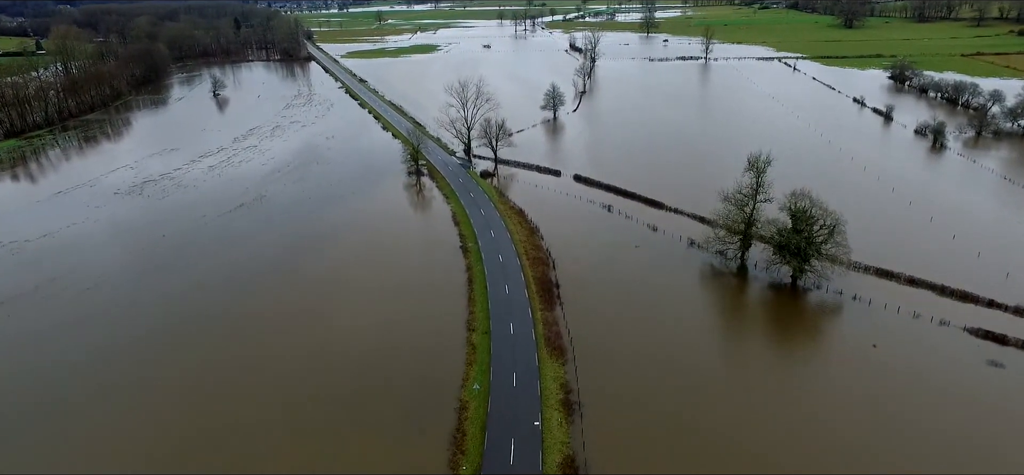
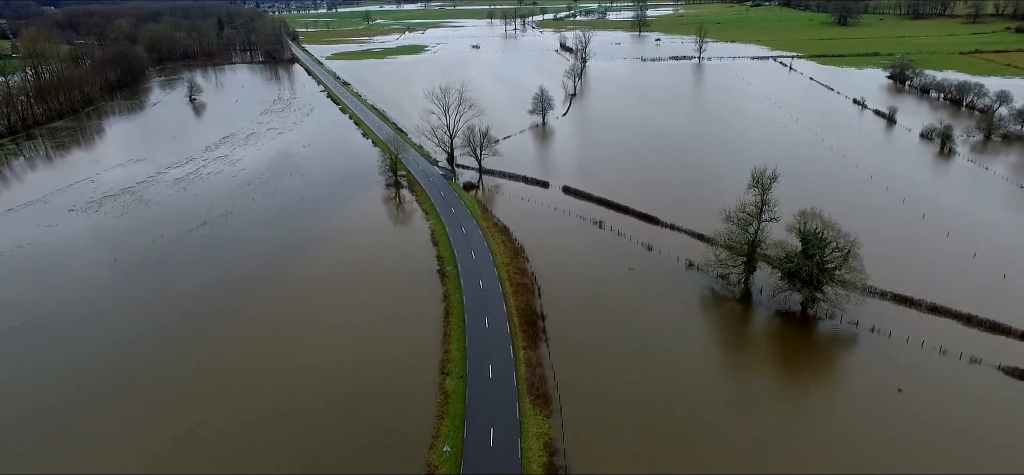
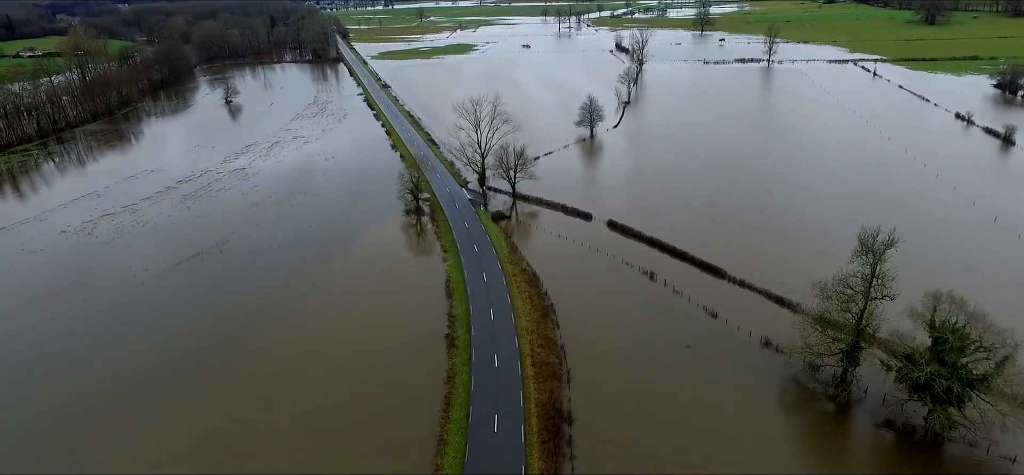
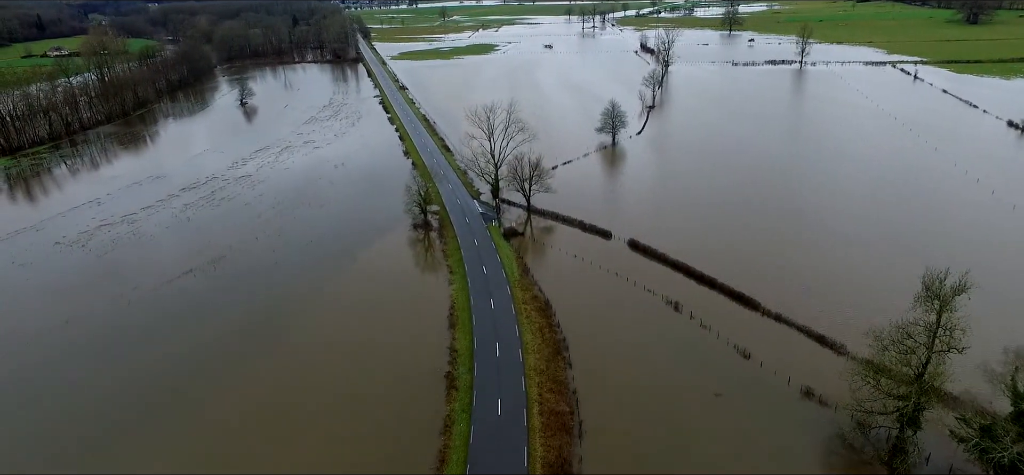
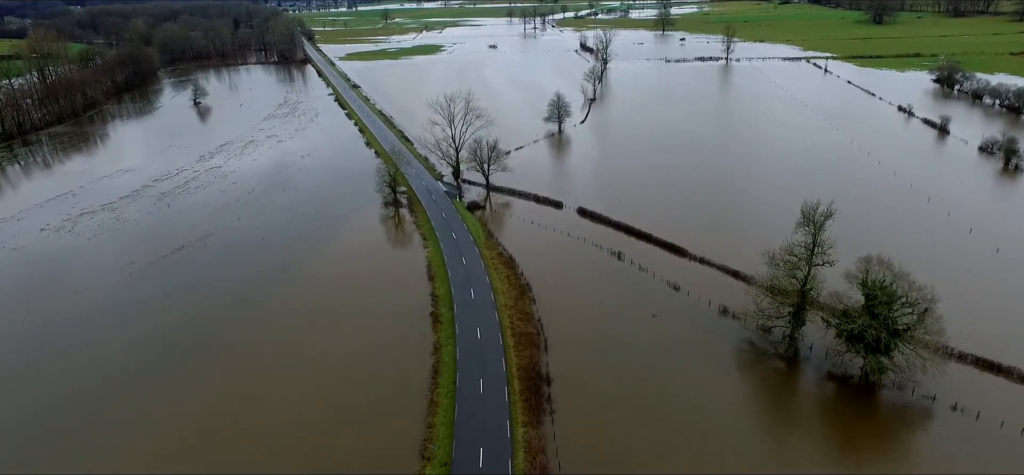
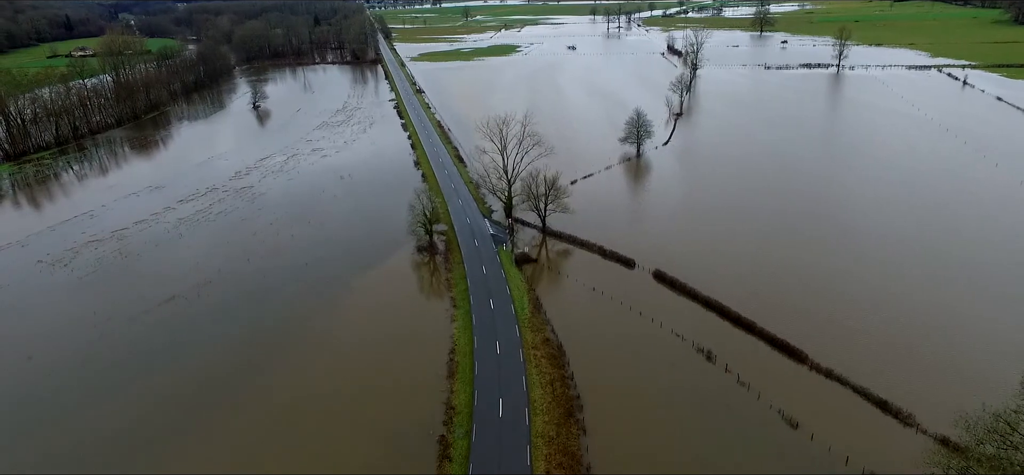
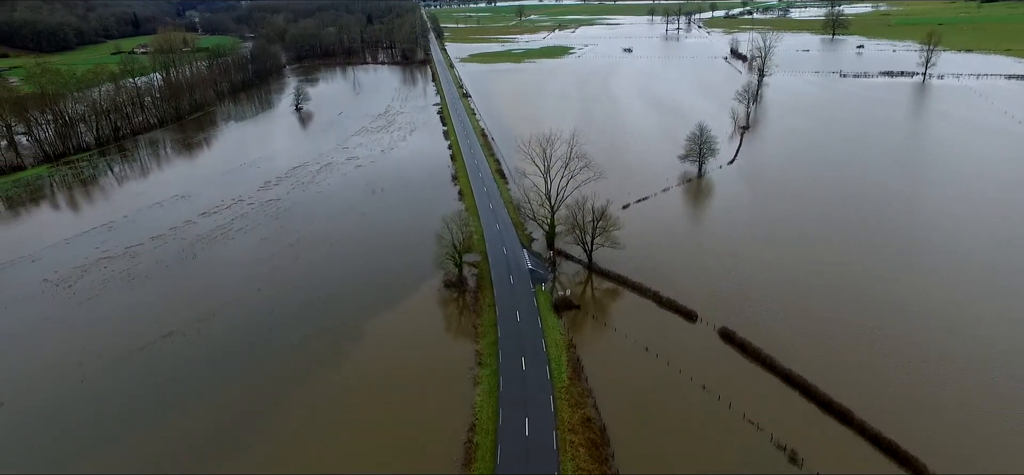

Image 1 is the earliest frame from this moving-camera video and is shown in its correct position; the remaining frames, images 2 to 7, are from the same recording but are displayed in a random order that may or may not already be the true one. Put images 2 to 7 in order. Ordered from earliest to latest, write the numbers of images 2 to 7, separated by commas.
2, 5, 3, 4, 6, 7
